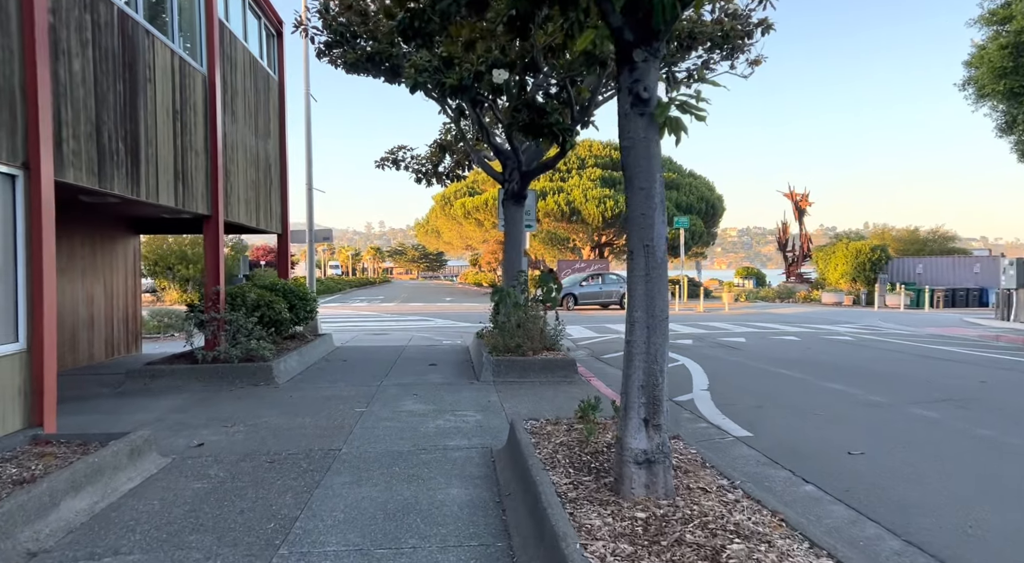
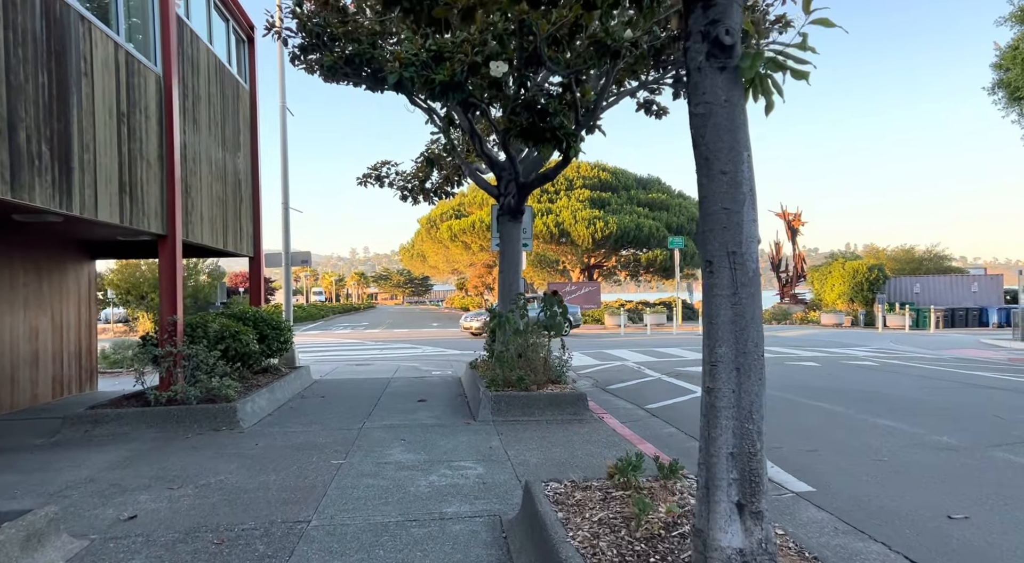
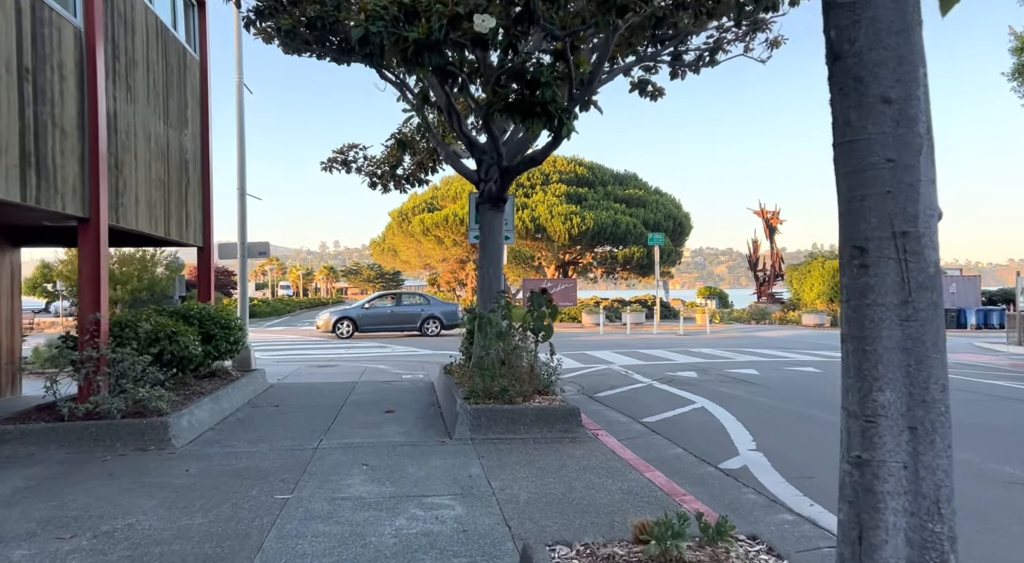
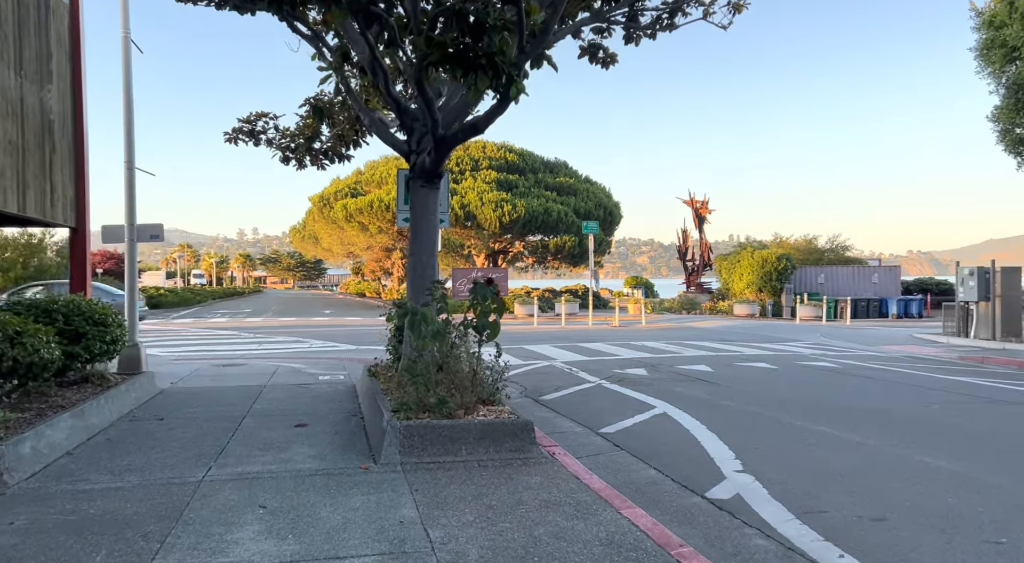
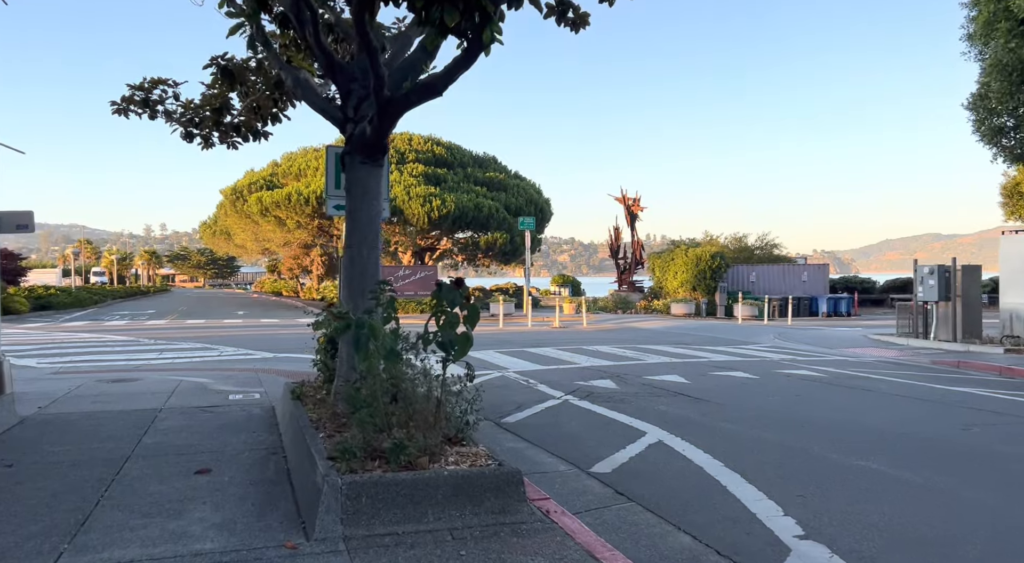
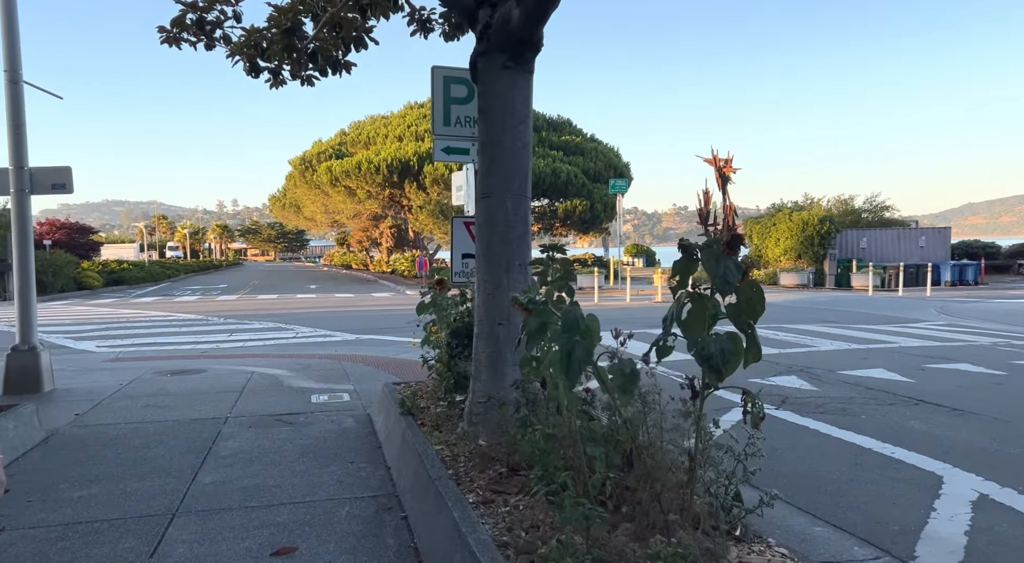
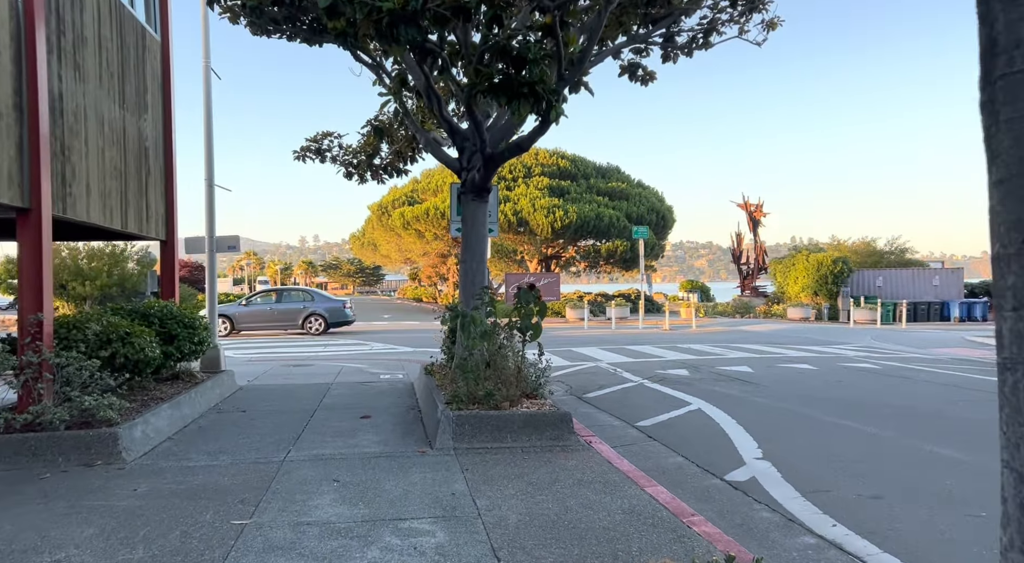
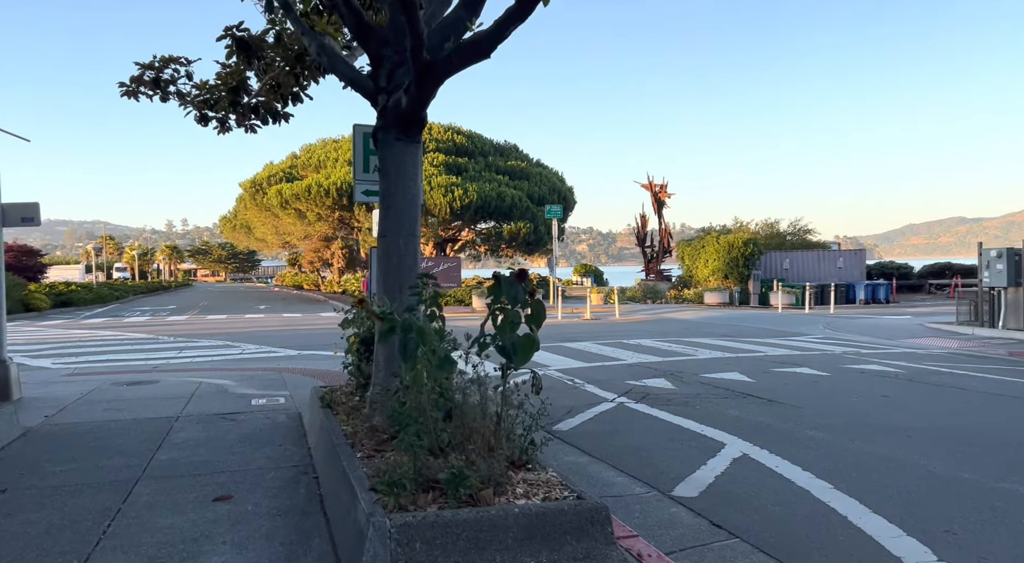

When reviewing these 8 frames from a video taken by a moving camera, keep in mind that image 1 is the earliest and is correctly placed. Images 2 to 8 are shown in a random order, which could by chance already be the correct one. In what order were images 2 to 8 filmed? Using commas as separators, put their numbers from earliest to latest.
2, 3, 7, 4, 5, 8, 6
